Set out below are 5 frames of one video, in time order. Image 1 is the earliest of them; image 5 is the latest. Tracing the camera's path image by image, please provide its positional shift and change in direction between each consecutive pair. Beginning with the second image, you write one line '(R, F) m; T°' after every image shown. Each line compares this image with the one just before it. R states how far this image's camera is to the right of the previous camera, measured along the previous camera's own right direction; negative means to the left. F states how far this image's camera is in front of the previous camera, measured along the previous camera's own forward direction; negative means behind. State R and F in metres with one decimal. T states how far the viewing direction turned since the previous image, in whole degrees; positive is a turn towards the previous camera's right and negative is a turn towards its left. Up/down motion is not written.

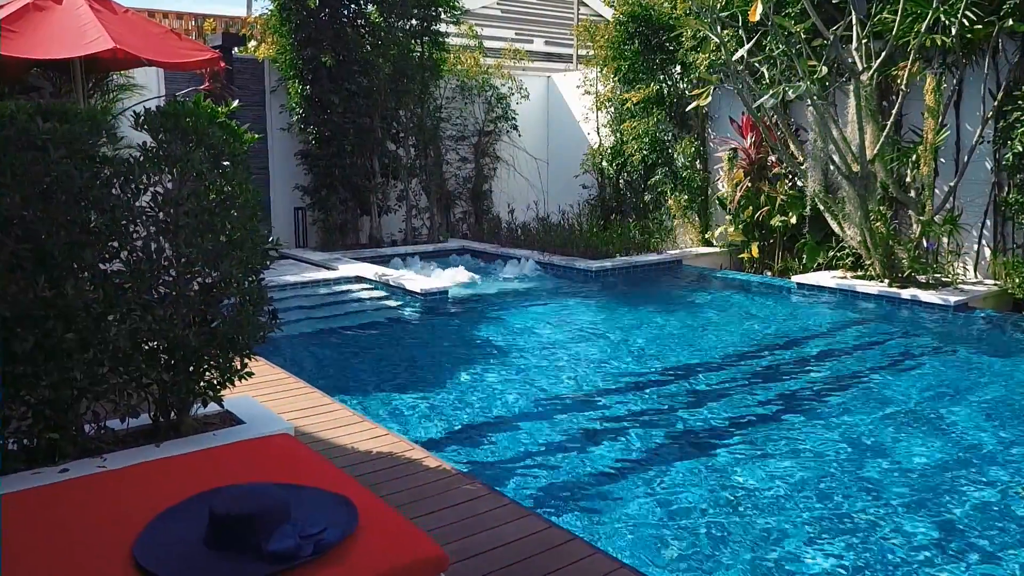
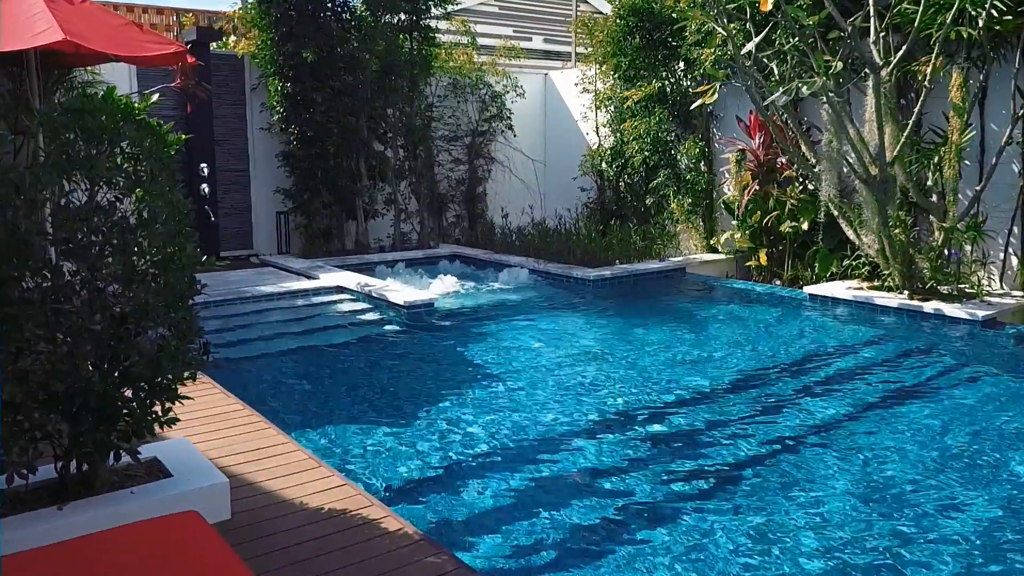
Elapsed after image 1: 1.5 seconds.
(+0.1, +0.6) m; 0°
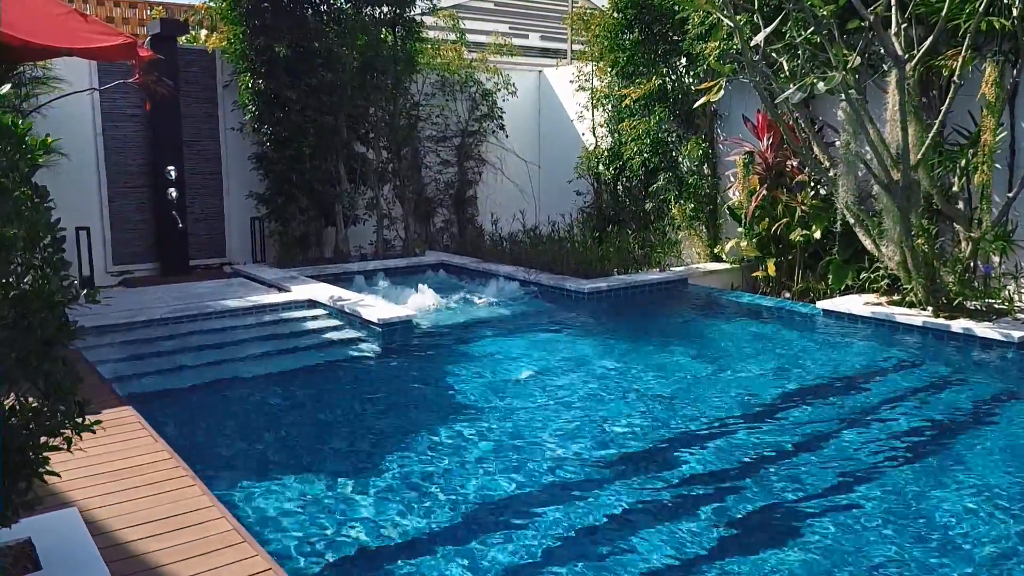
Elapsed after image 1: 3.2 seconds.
(+0.1, +0.7) m; 0°
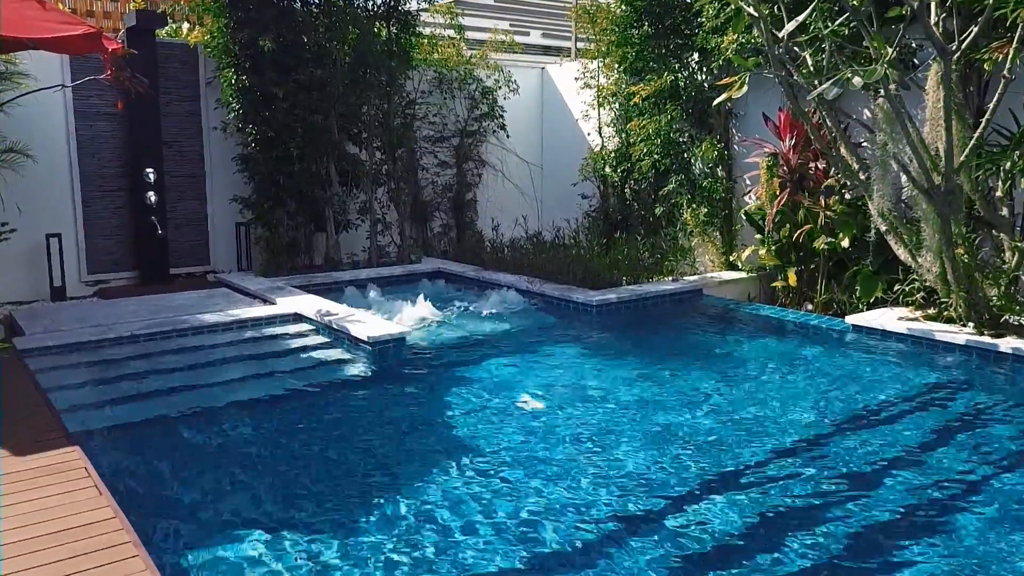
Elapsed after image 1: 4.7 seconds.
(0.0, +0.6) m; 0°
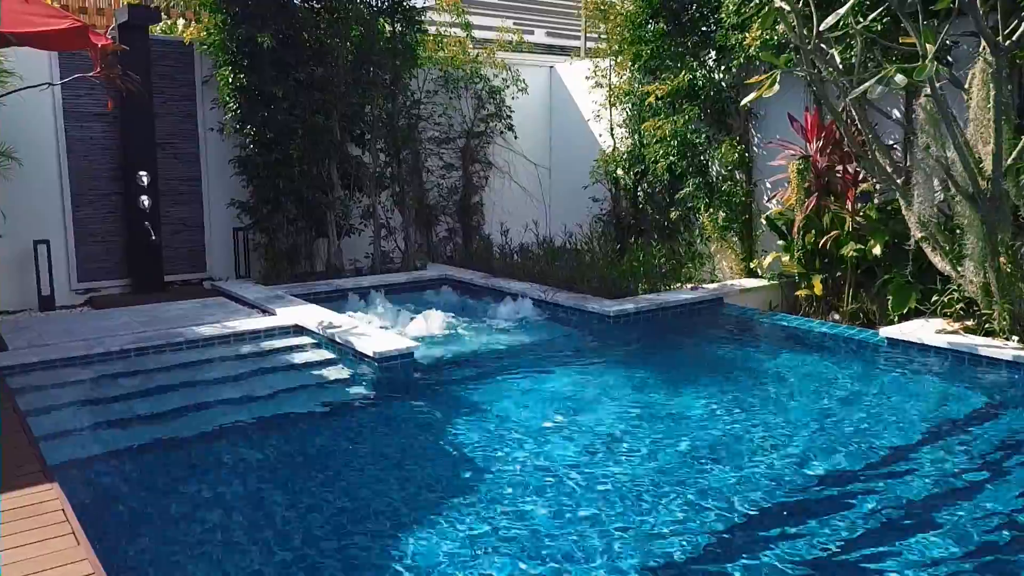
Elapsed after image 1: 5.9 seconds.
(-0.1, +0.4) m; 0°
